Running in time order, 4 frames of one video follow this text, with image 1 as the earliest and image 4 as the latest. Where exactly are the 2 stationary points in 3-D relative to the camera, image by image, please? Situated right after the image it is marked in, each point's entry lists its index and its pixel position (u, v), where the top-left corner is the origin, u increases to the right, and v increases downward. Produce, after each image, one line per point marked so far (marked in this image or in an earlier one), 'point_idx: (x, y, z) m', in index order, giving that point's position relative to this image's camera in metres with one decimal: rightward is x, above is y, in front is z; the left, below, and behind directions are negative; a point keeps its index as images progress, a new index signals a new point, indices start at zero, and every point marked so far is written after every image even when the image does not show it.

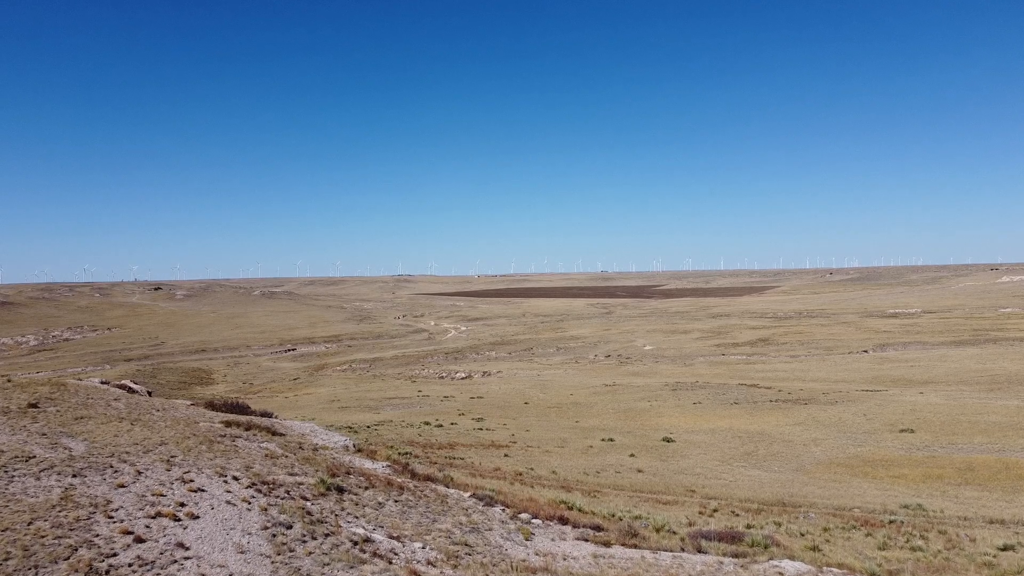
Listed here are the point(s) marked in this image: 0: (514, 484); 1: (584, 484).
0: (0.0, -6.1, +18.0) m
1: (+2.4, -6.6, +19.9) m
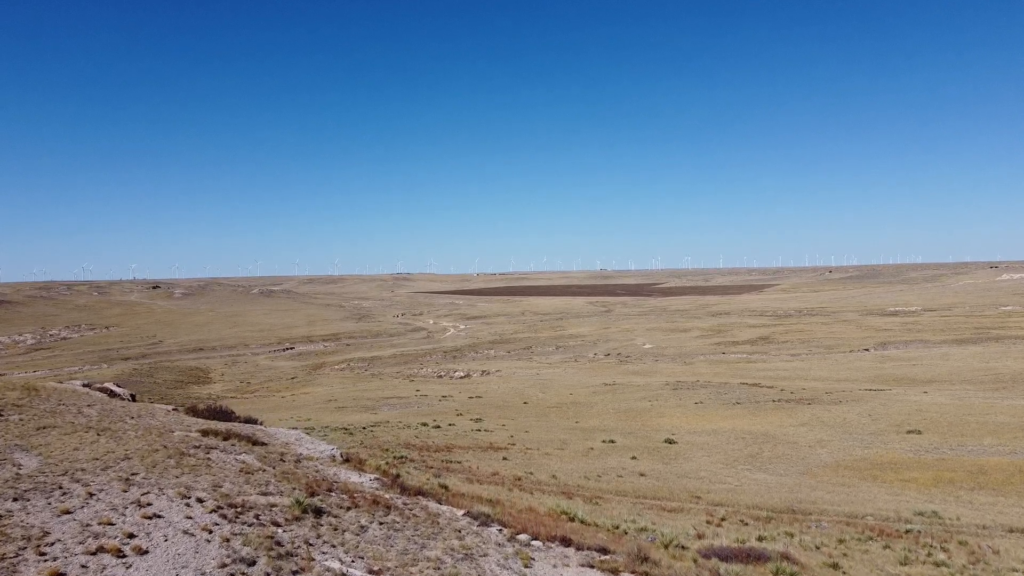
0: (0.0, -6.0, +17.3) m
1: (+2.4, -6.6, +19.2) m
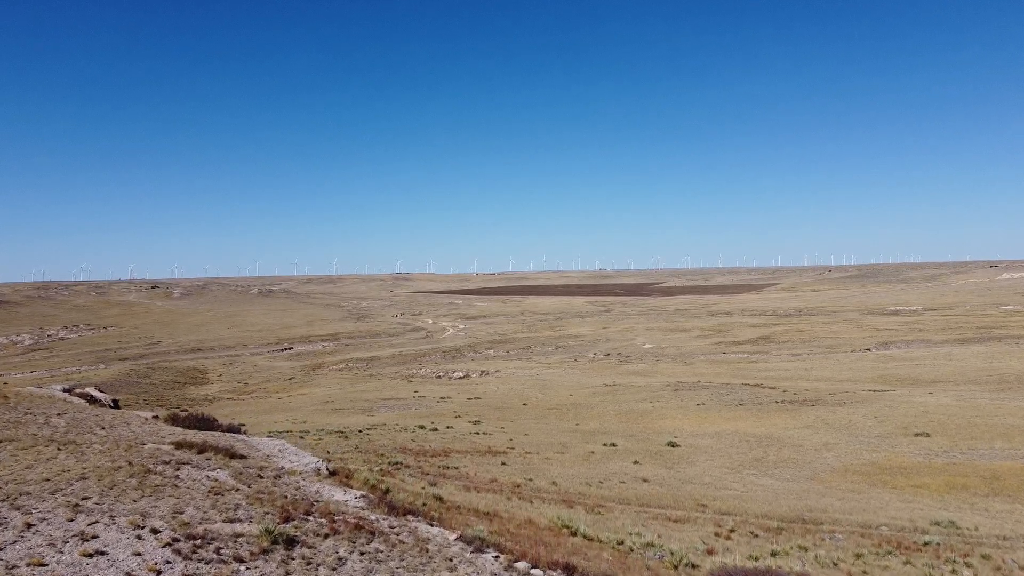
0: (0.0, -6.0, +16.6) m
1: (+2.3, -6.6, +18.5) m
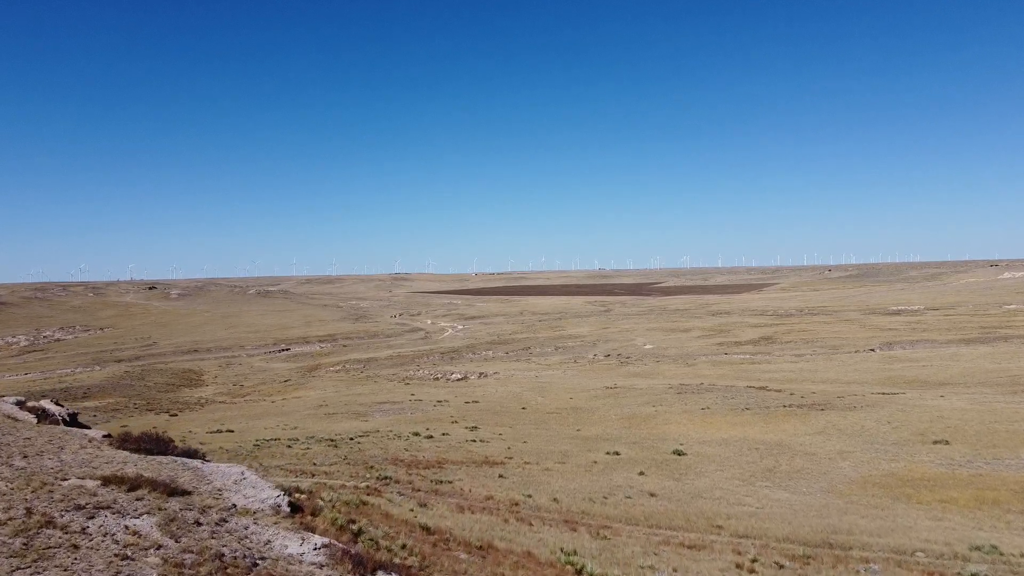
0: (-0.1, -6.1, +15.2) m
1: (+2.3, -6.6, +17.1) m
